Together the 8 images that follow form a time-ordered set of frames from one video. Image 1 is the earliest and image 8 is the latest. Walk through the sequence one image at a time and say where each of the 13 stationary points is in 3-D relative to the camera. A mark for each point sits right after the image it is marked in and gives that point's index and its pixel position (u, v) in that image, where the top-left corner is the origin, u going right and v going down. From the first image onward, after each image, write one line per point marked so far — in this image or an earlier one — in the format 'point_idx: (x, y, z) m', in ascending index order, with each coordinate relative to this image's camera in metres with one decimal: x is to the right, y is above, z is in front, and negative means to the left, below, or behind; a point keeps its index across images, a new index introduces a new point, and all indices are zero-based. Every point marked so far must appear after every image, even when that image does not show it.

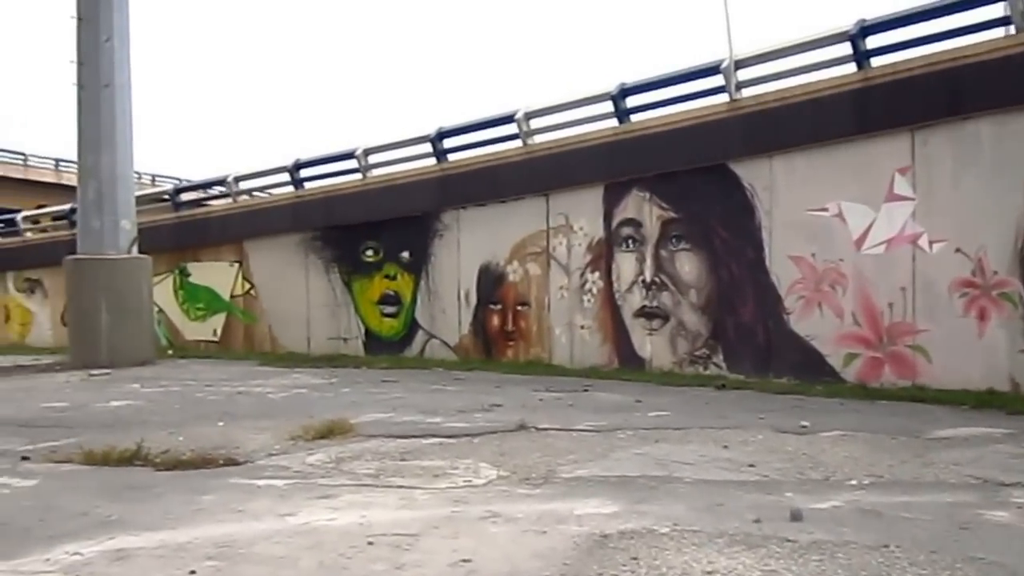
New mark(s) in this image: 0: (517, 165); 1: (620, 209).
0: (+0.1, +1.9, +18.1) m
1: (+1.6, +1.1, +17.2) m
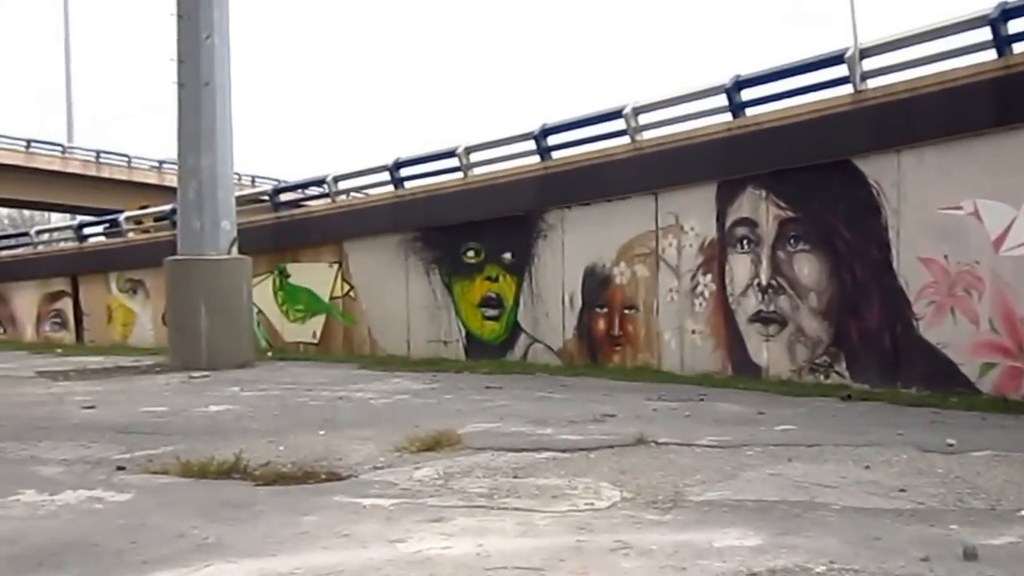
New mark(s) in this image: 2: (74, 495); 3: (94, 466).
0: (+1.6, +1.8, +17.5) m
1: (+3.1, +1.1, +16.4) m
2: (-2.6, -1.2, +7.4) m
3: (-2.9, -1.3, +8.7) m
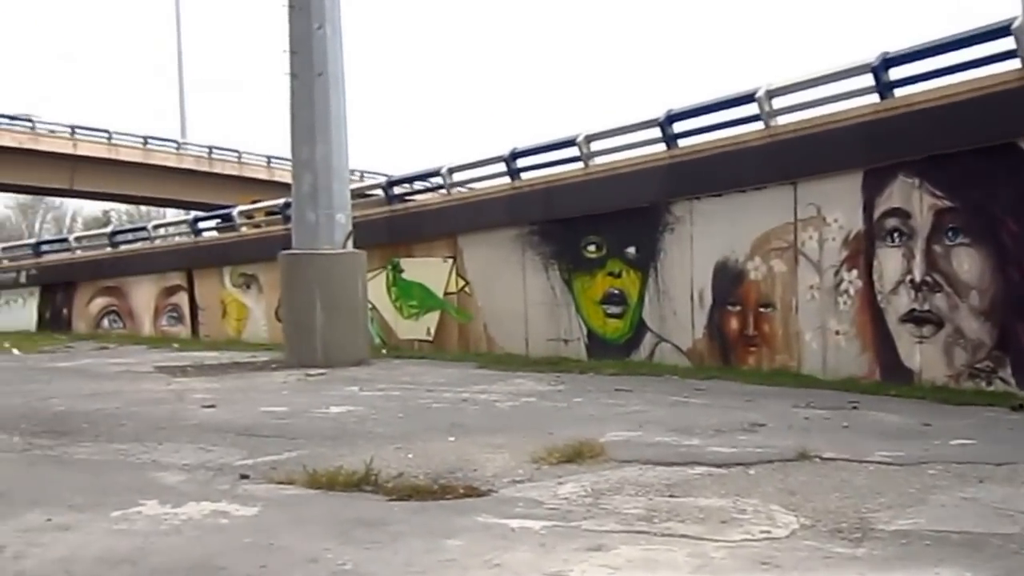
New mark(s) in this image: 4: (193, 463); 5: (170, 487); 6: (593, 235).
0: (+3.3, +1.9, +16.5) m
1: (+4.7, +1.1, +15.3) m
2: (-1.8, -1.2, +6.9) m
3: (-2.0, -1.2, +8.2) m
4: (-2.3, -1.2, +8.8) m
5: (-2.1, -1.2, +7.7) m
6: (+1.4, +0.9, +20.2) m
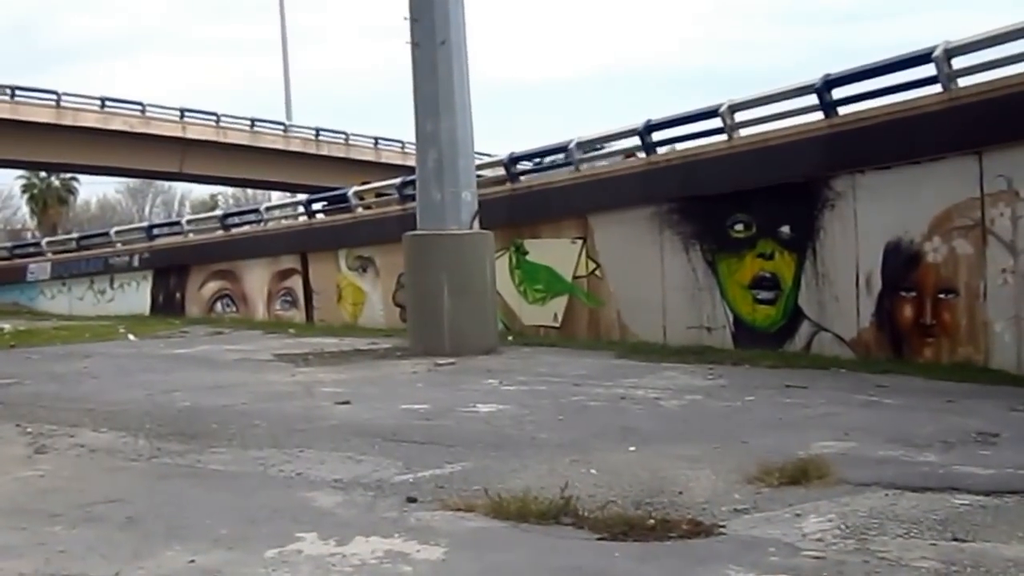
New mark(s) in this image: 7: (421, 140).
0: (+5.1, +2.1, +14.8) m
1: (+6.4, +1.3, +13.6) m
2: (-0.7, -1.2, +5.7) m
3: (-0.8, -1.2, +7.0) m
4: (-1.0, -1.2, +7.6) m
5: (-1.0, -1.2, +6.5) m
6: (+3.5, +1.1, +18.6) m
7: (-1.3, +2.2, +18.3) m
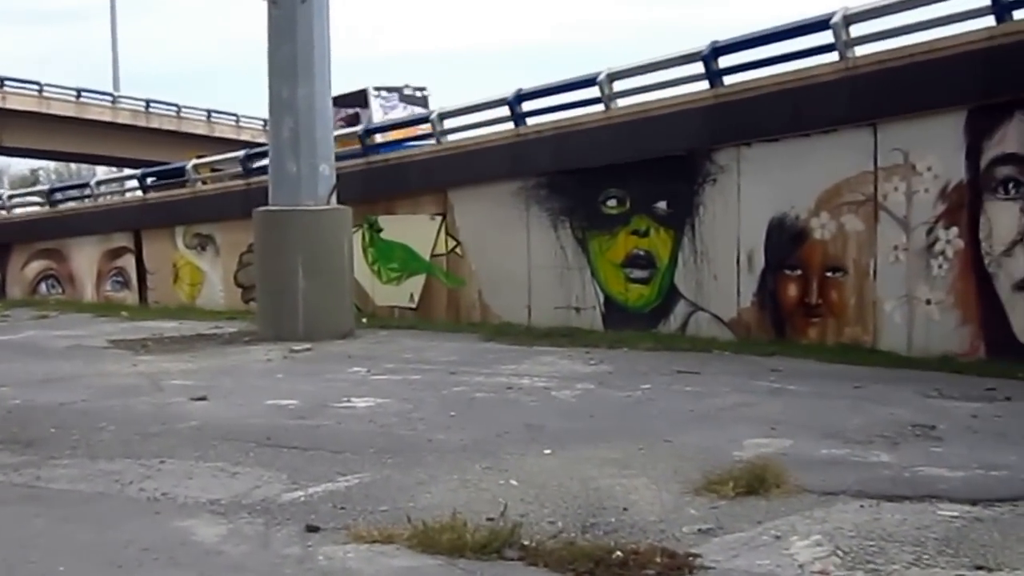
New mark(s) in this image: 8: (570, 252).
0: (+3.6, +2.3, +14.3) m
1: (+5.1, +1.5, +13.2) m
2: (-0.9, -1.1, +4.5) m
3: (-1.2, -1.1, +5.8) m
4: (-1.5, -1.1, +6.4) m
5: (-1.3, -1.1, +5.3) m
6: (+1.5, +1.4, +17.9) m
7: (-3.2, +2.4, +16.9) m
8: (+0.9, +0.5, +18.5) m
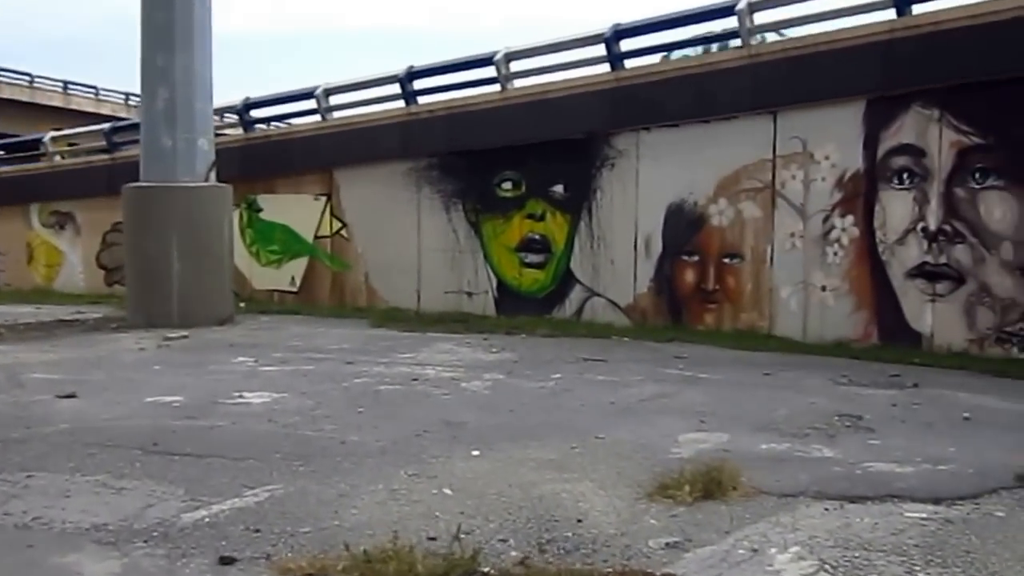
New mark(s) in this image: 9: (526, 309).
0: (+2.5, +2.5, +14.2) m
1: (+4.0, +1.7, +13.3) m
2: (-0.9, -1.1, +4.0) m
3: (-1.4, -1.1, +5.3) m
4: (-1.8, -1.0, +5.8) m
5: (-1.4, -1.1, +4.7) m
6: (-0.1, +1.7, +17.5) m
7: (-4.6, +2.6, +16.0) m
8: (-0.7, +0.8, +18.1) m
9: (+0.2, -0.3, +17.4) m
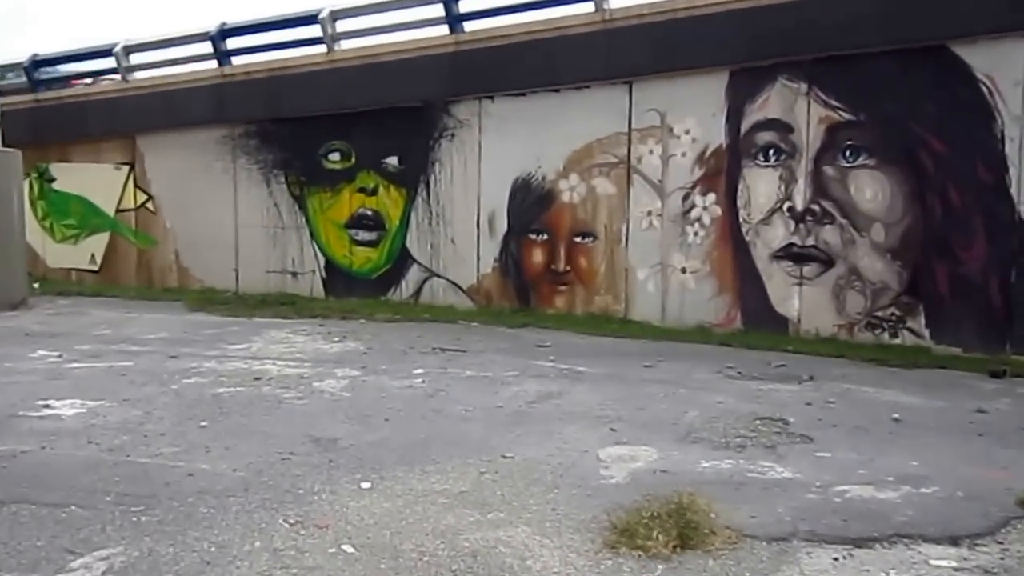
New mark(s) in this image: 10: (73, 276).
0: (+0.8, +2.7, +13.1) m
1: (+2.5, +1.9, +12.5) m
2: (-0.9, -1.2, +2.6) m
3: (-1.5, -1.1, +3.8) m
4: (-2.0, -1.1, +4.2) m
5: (-1.5, -1.1, +3.2) m
6: (-2.2, +1.9, +15.9) m
7: (-6.5, +2.8, +13.7) m
8: (-3.0, +1.0, +16.5) m
9: (-2.0, -0.1, +16.0) m
10: (-6.6, +0.2, +18.7) m
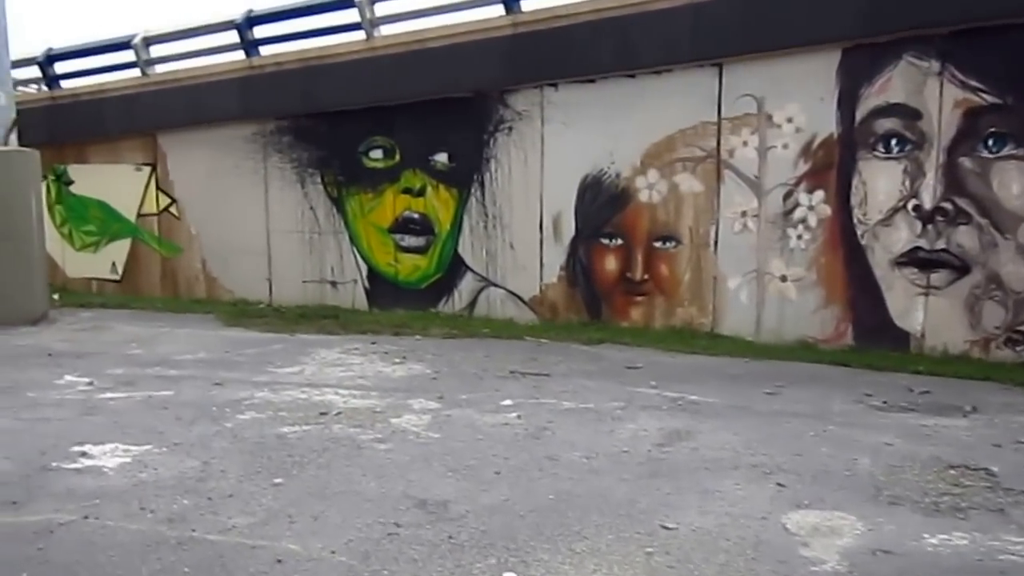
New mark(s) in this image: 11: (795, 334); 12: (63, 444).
0: (+1.5, +2.6, +11.7) m
1: (+3.2, +1.8, +11.0) m
2: (-0.2, -1.3, +1.2) m
3: (-0.9, -1.2, +2.4) m
4: (-1.3, -1.2, +2.8) m
5: (-0.8, -1.2, +1.8) m
6: (-1.5, +1.8, +14.6) m
7: (-5.7, +2.7, +12.3) m
8: (-2.2, +0.9, +15.1) m
9: (-1.2, -0.2, +14.6) m
10: (-5.8, 0.0, +17.4) m
11: (+2.7, -0.4, +11.8) m
12: (-2.6, -0.9, +7.2) m
